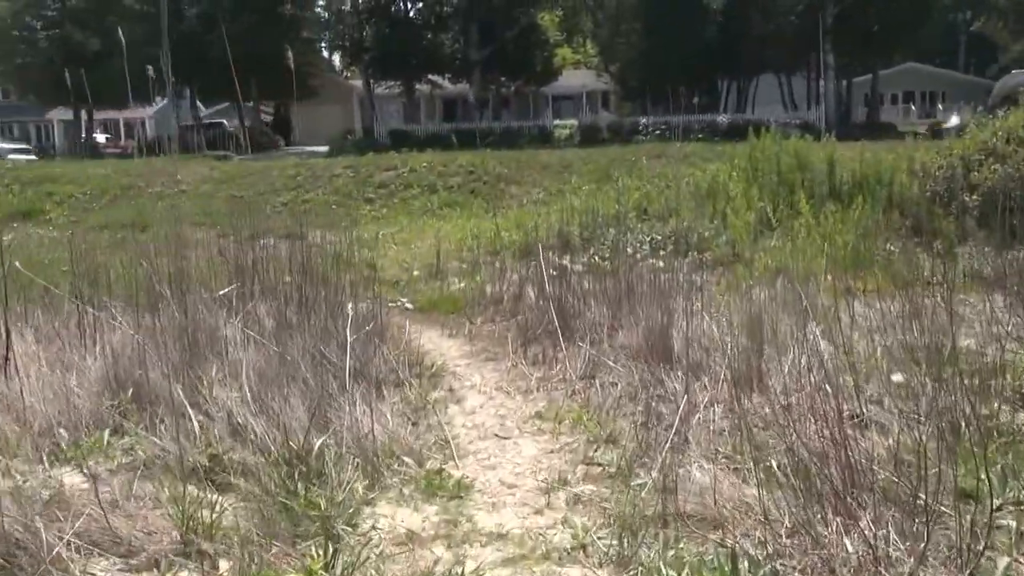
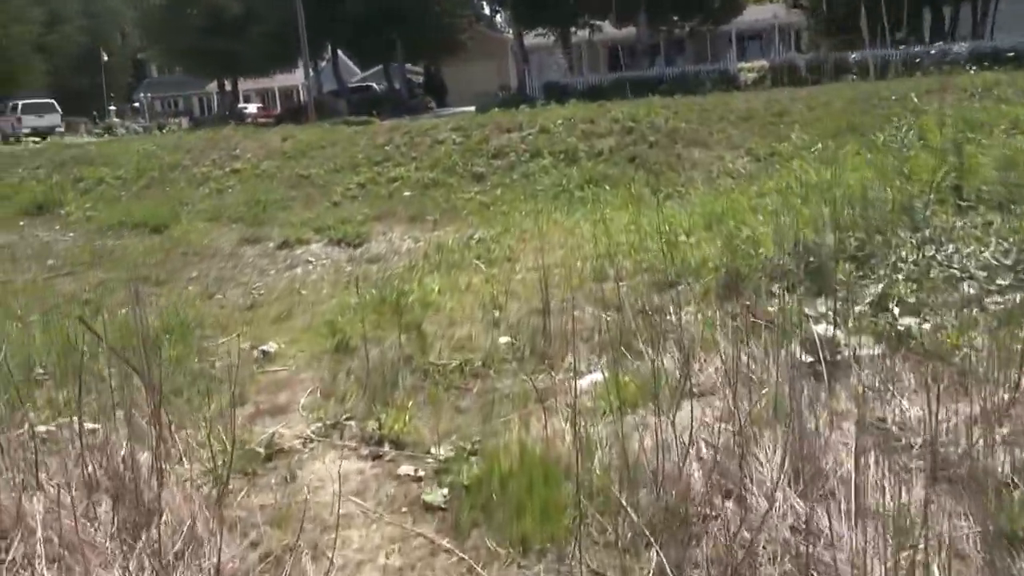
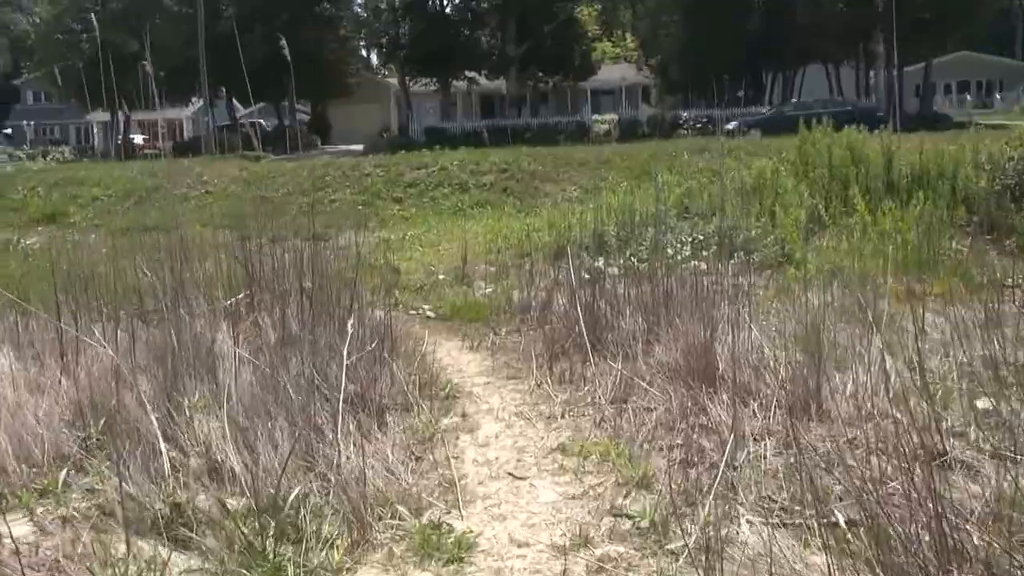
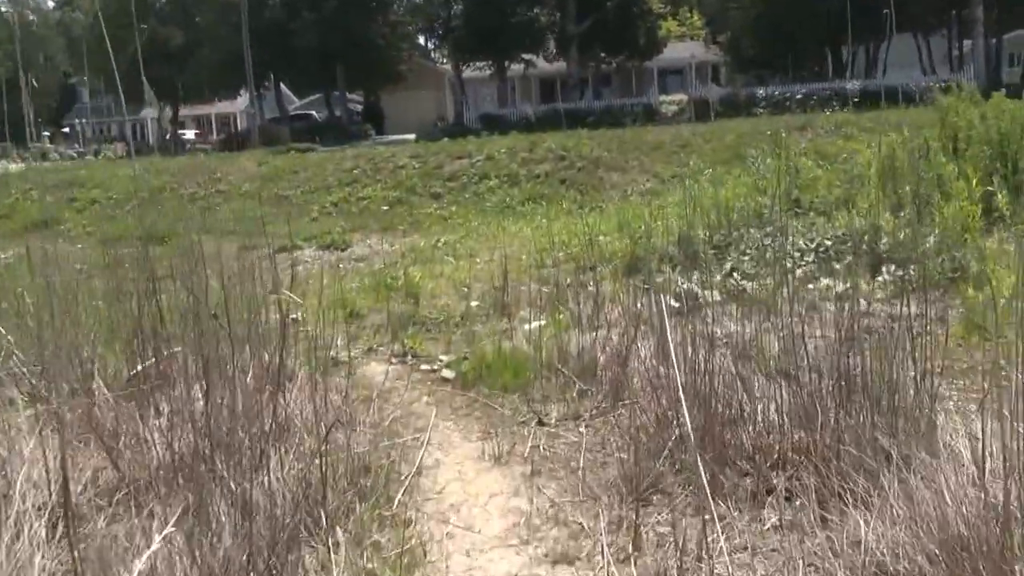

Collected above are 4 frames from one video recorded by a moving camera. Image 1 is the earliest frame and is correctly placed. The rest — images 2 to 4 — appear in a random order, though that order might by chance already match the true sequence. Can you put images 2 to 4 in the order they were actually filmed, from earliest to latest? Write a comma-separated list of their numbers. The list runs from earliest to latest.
3, 4, 2
